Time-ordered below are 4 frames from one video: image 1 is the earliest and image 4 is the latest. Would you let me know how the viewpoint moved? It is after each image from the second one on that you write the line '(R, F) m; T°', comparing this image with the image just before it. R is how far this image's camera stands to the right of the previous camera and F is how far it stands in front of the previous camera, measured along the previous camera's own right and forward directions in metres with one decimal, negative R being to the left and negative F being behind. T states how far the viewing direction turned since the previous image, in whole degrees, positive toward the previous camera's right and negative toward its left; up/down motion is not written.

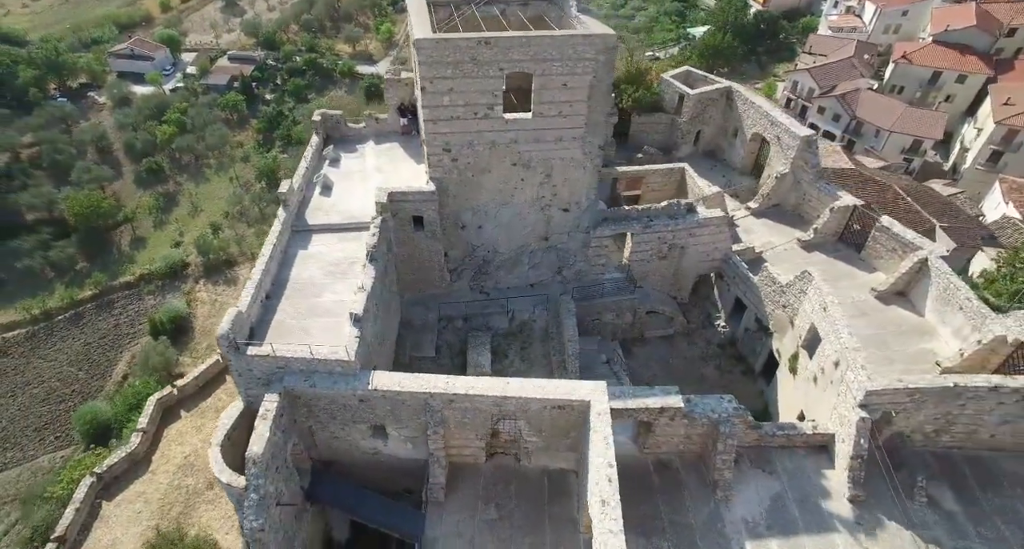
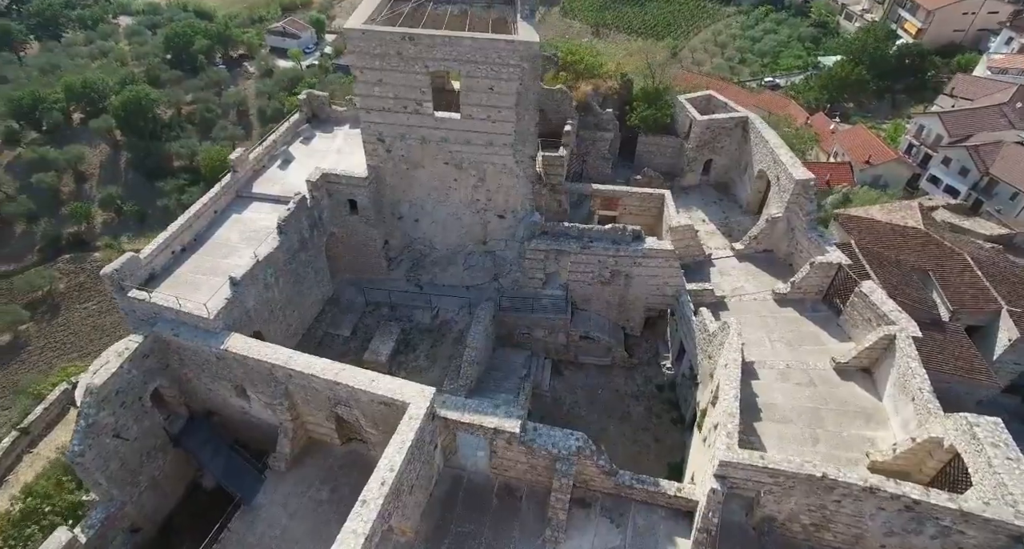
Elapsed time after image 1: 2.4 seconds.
(+4.2, +0.5) m; -10°
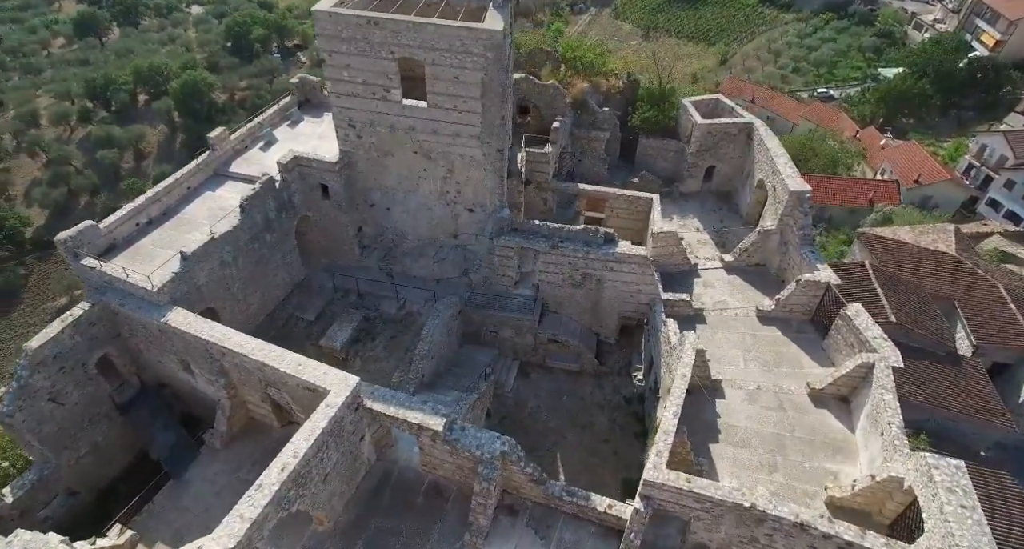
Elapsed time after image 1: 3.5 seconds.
(+1.7, +0.4) m; -4°
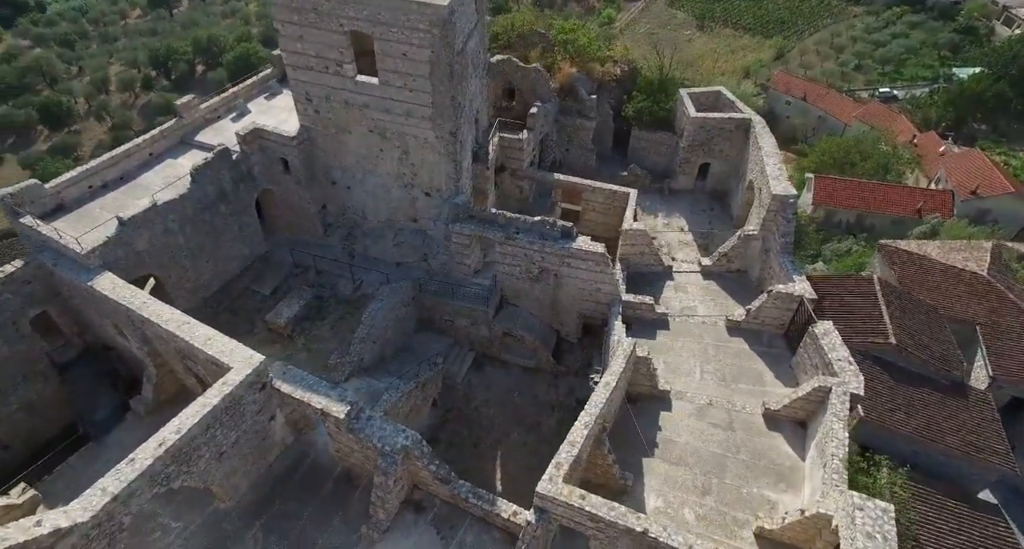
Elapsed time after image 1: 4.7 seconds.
(+2.0, +0.6) m; -4°
